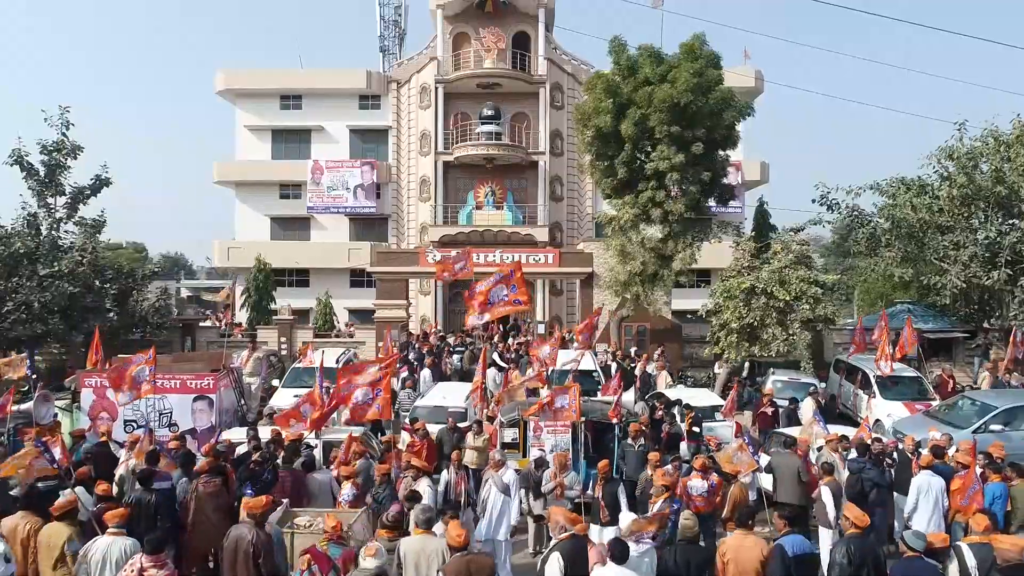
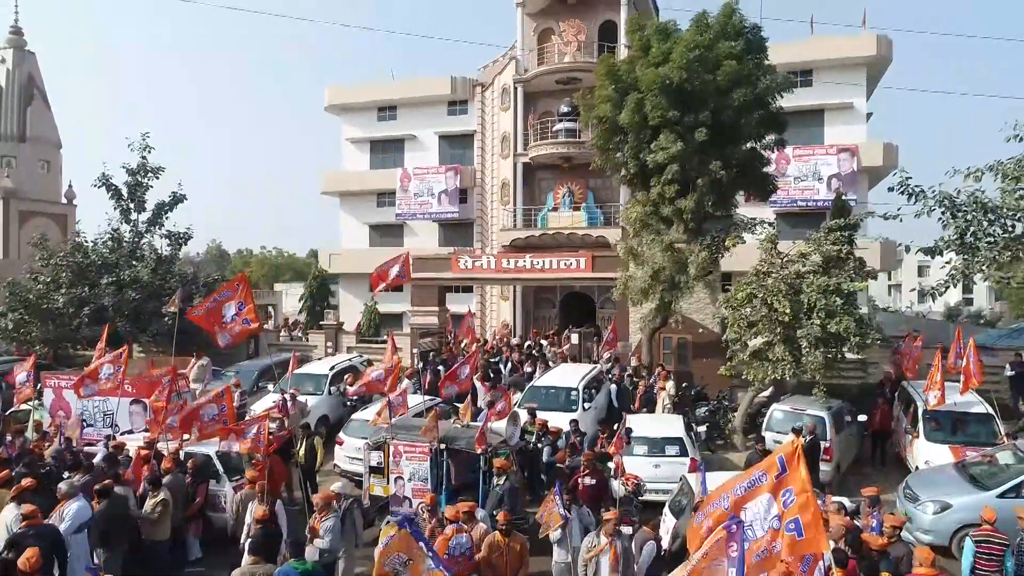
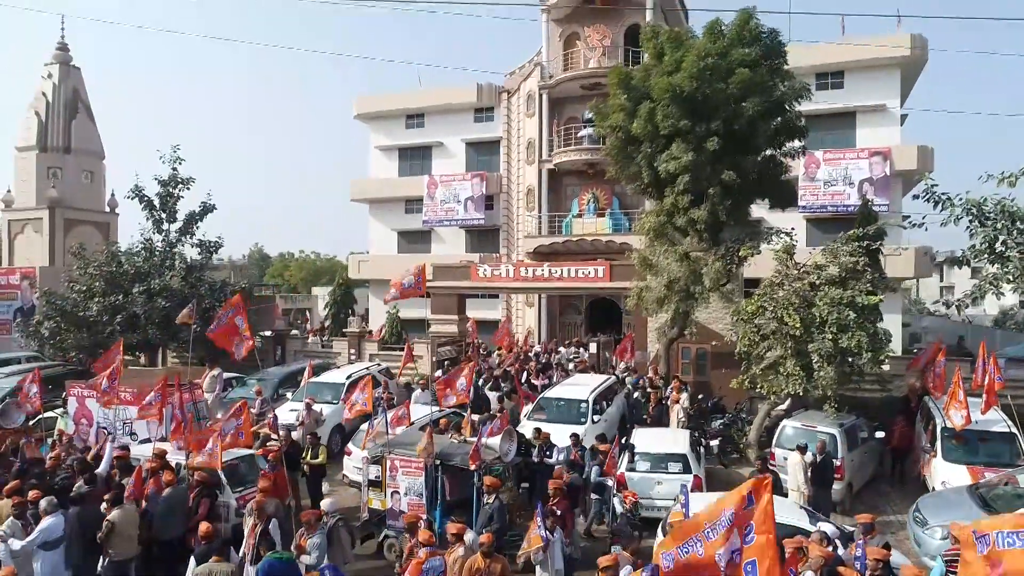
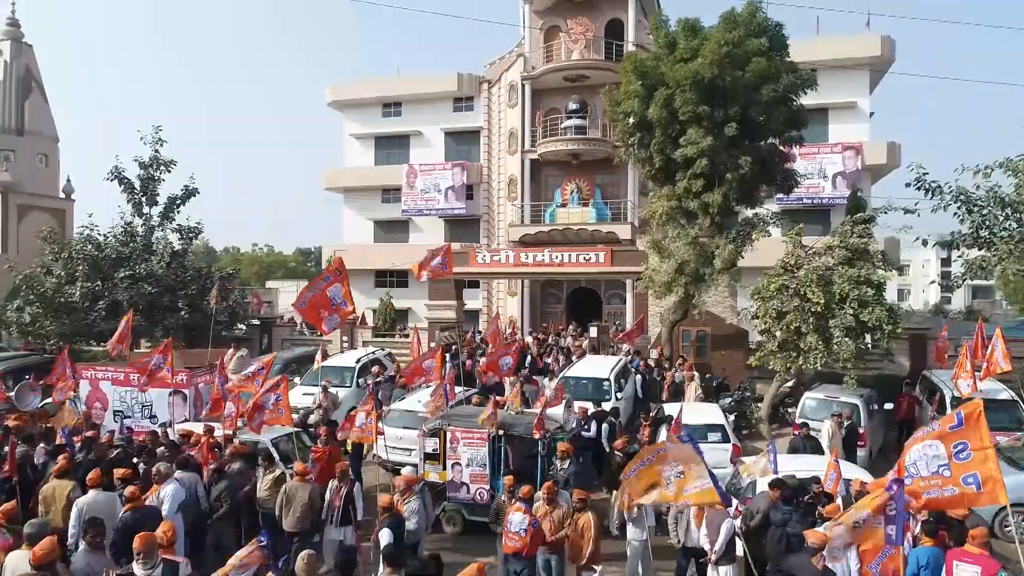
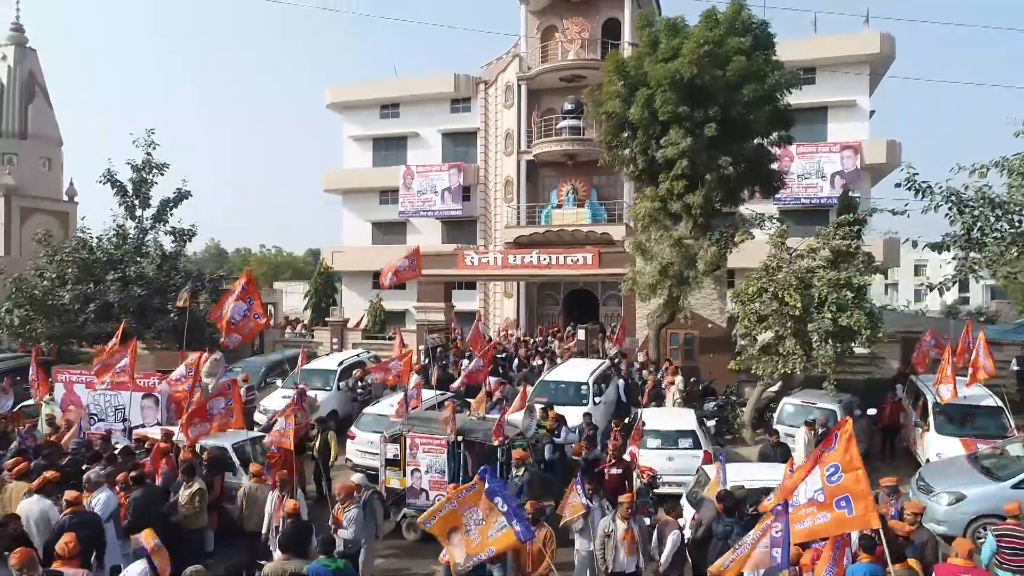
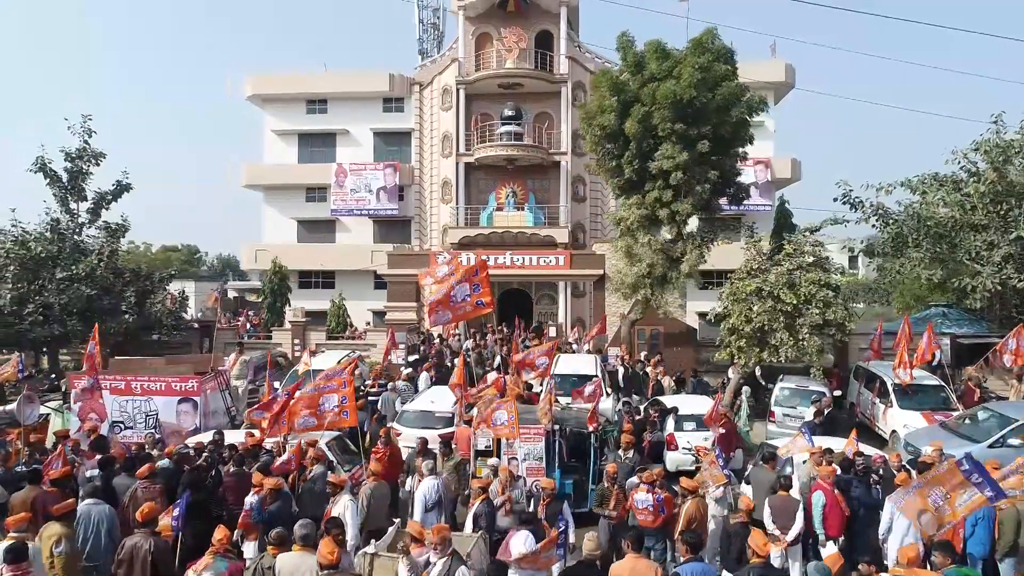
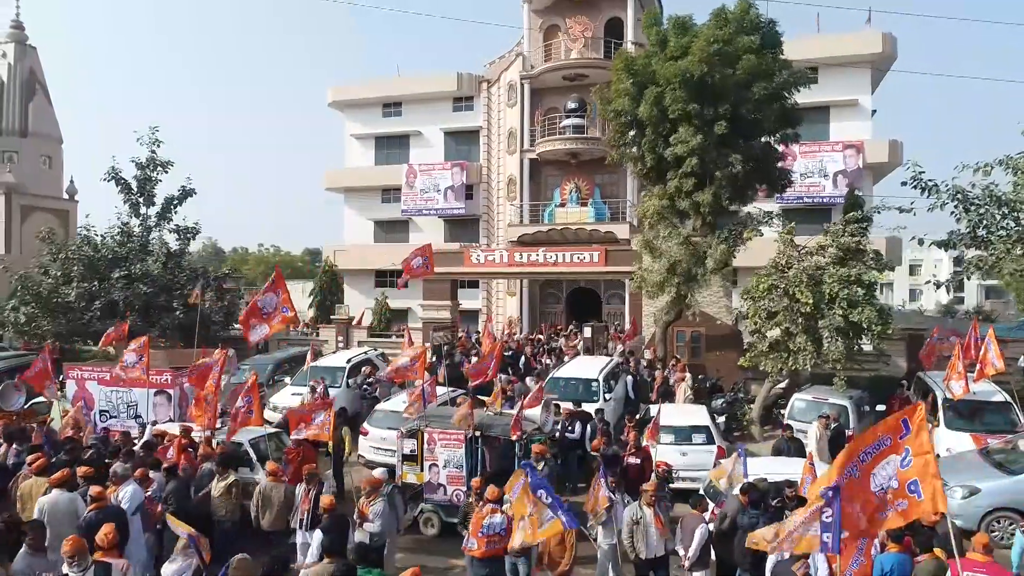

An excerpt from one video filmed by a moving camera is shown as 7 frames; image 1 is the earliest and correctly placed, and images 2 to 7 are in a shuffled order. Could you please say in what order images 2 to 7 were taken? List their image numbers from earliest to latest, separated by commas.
6, 4, 7, 5, 2, 3
